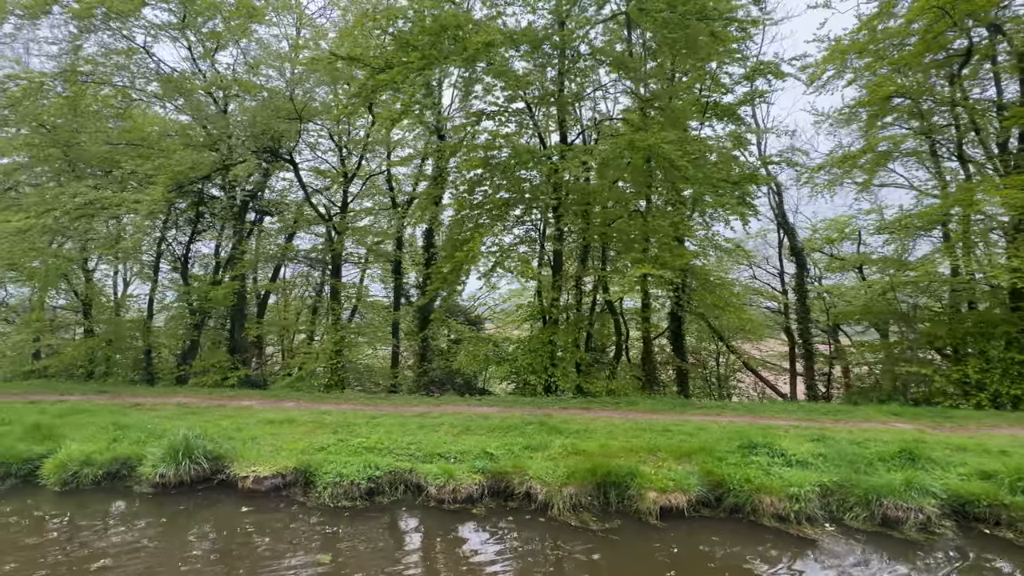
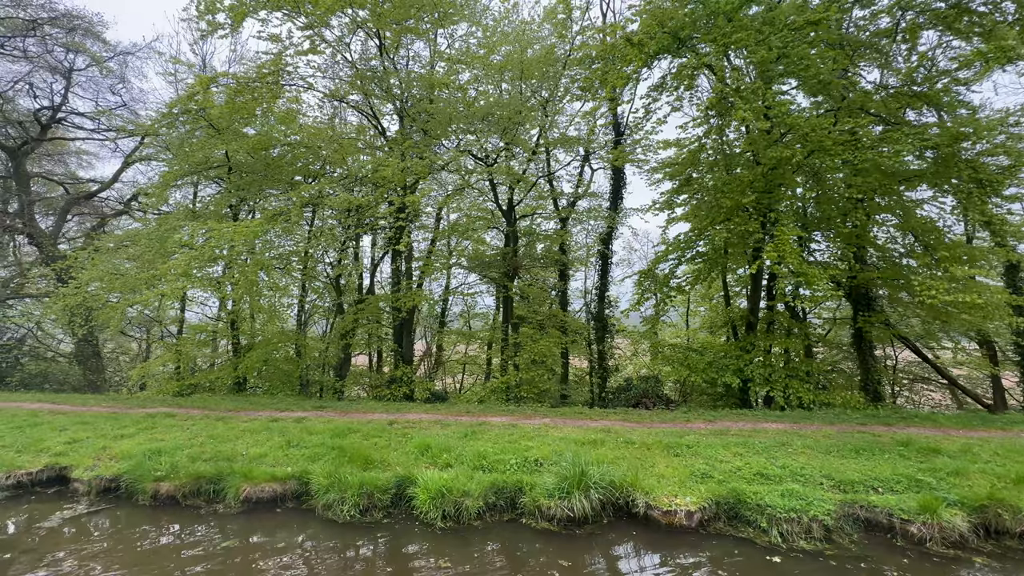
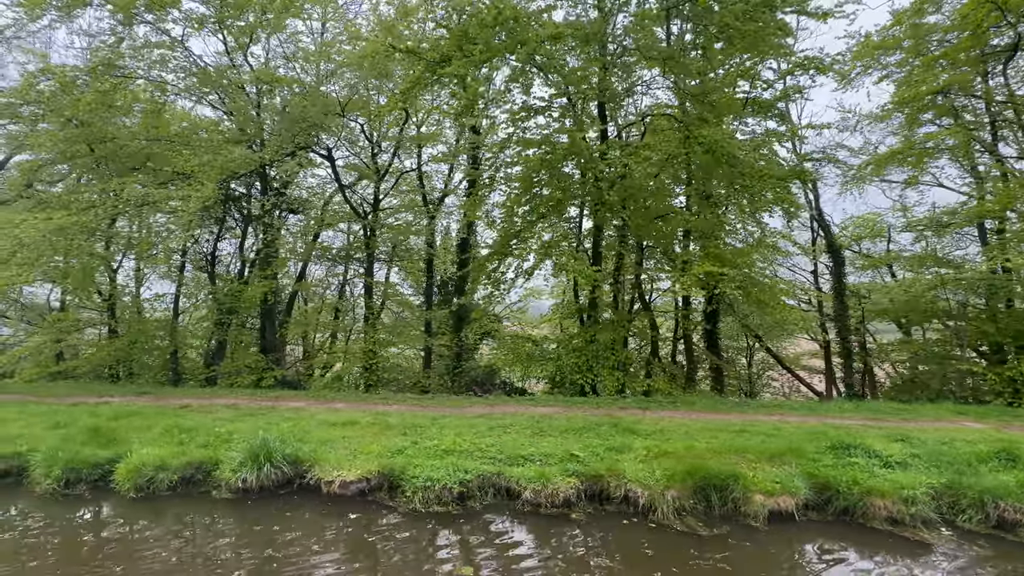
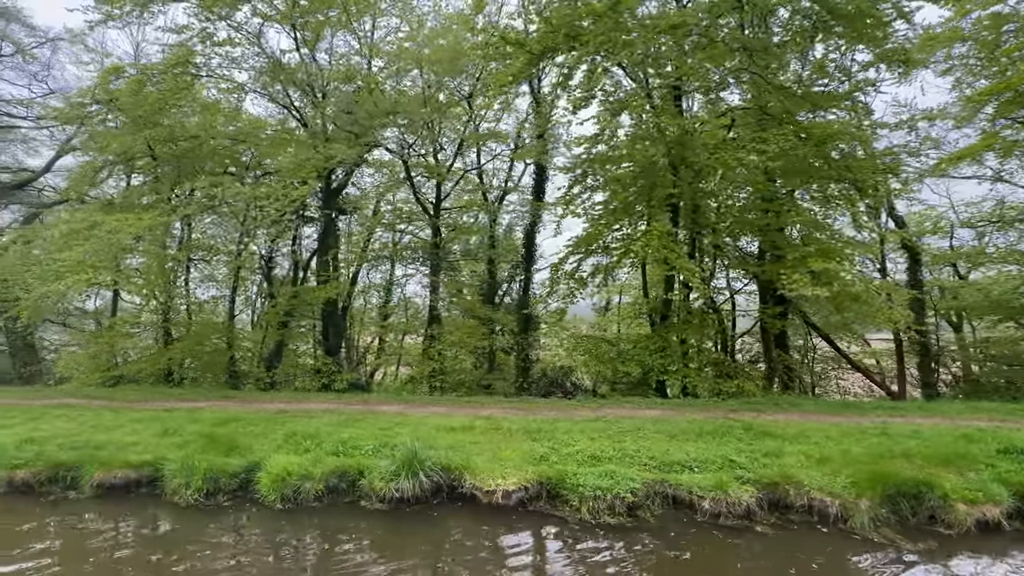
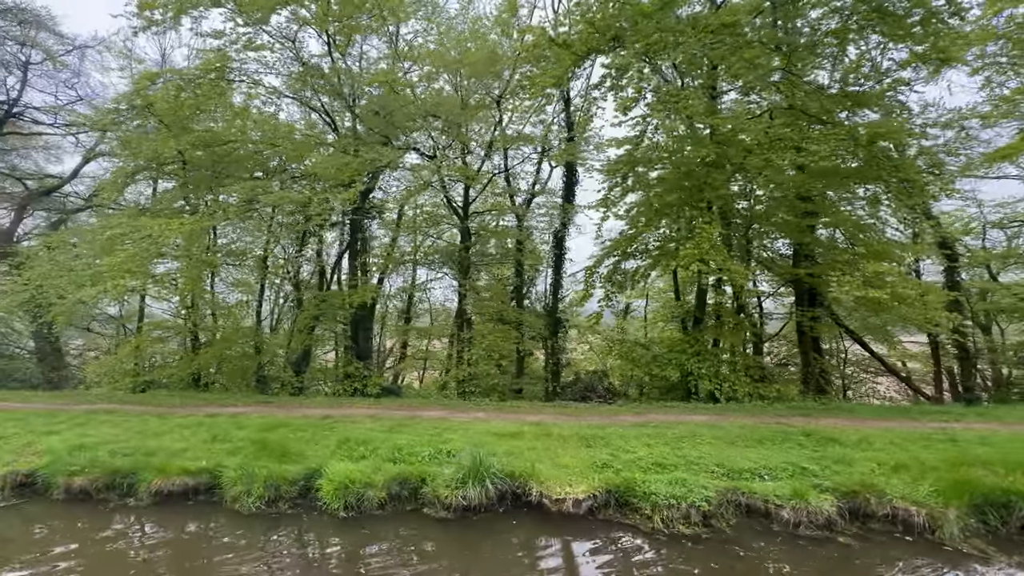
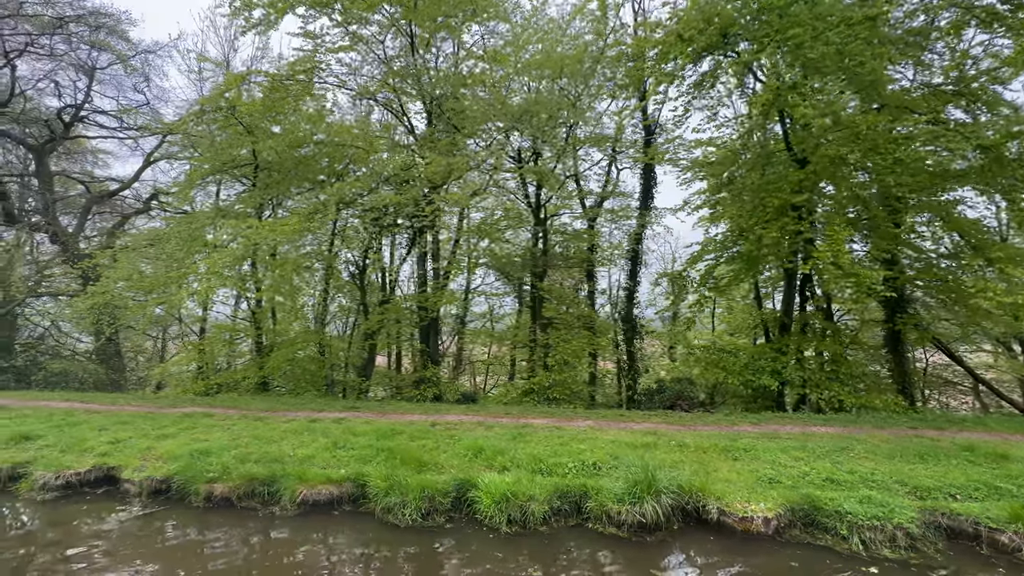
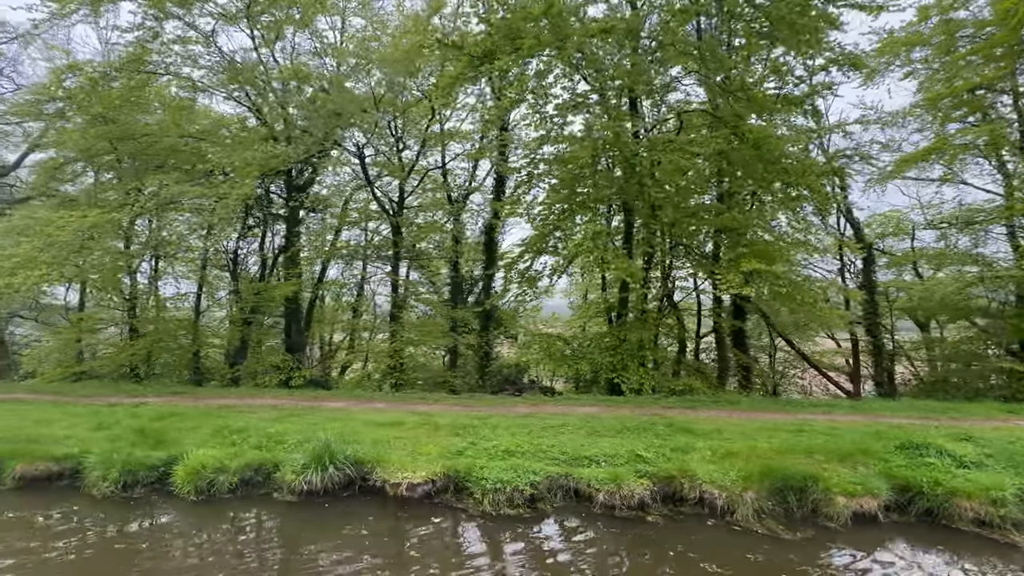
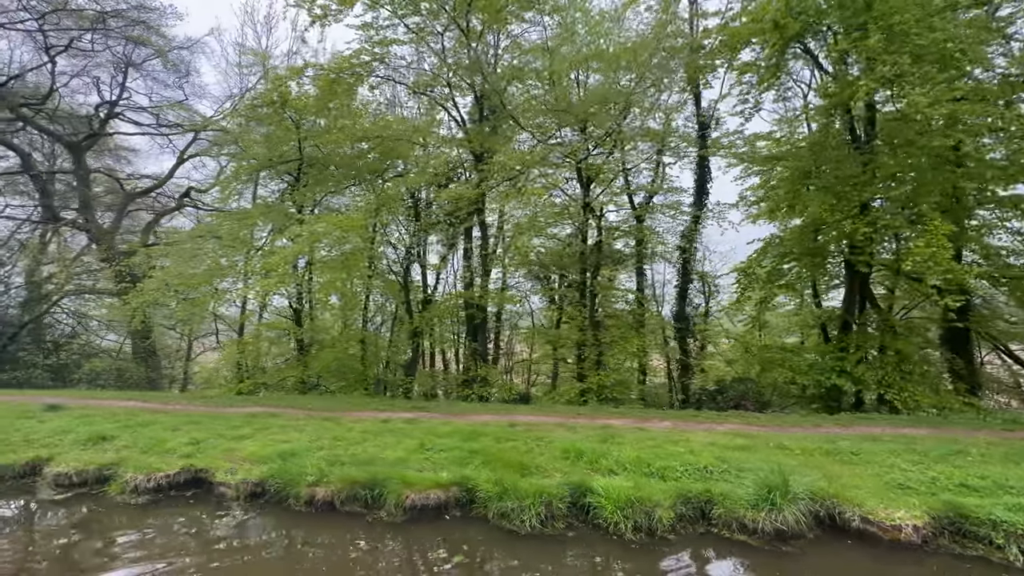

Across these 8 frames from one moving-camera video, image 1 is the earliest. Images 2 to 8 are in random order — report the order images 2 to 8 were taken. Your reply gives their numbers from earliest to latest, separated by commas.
3, 7, 4, 5, 2, 6, 8
